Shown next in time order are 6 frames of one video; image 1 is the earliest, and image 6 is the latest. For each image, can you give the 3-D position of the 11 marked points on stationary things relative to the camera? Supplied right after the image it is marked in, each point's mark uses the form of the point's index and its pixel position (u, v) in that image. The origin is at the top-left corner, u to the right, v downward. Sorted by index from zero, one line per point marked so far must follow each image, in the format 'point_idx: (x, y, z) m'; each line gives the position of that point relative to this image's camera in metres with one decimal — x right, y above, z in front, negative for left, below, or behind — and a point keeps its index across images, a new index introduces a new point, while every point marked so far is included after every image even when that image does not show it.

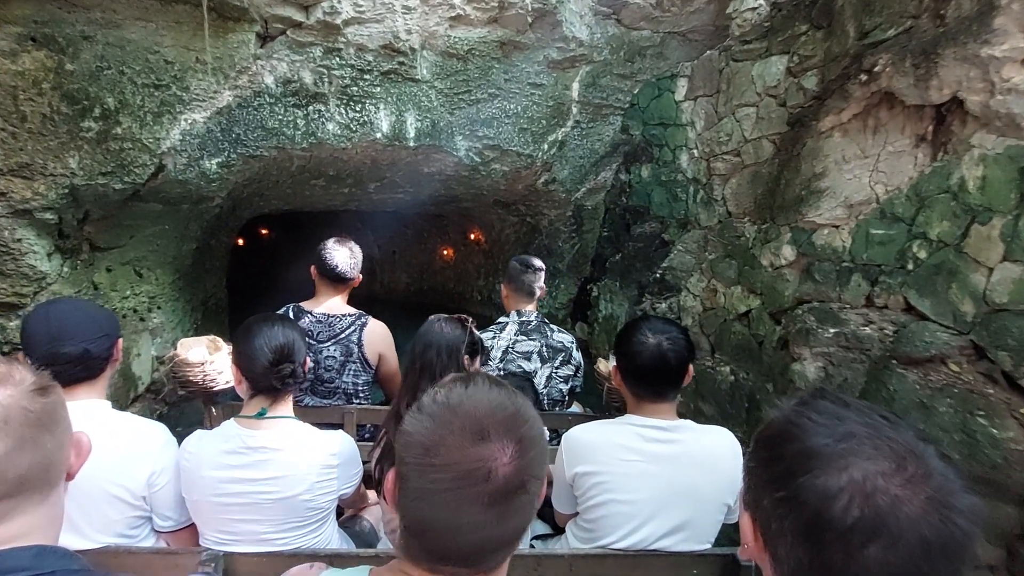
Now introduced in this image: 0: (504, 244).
0: (-0.1, +0.5, +5.4) m
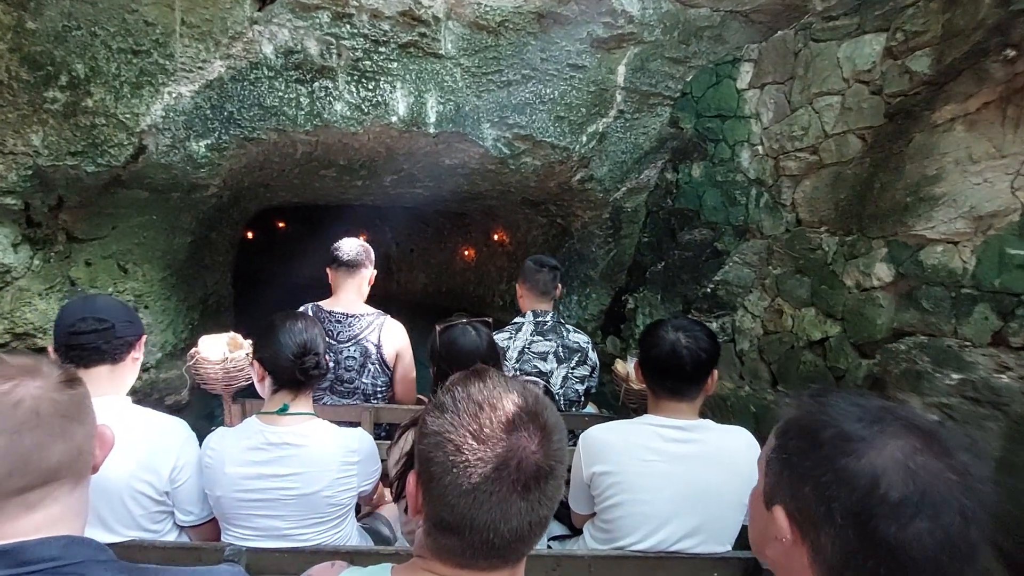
0: (+0.2, +0.4, +4.9) m
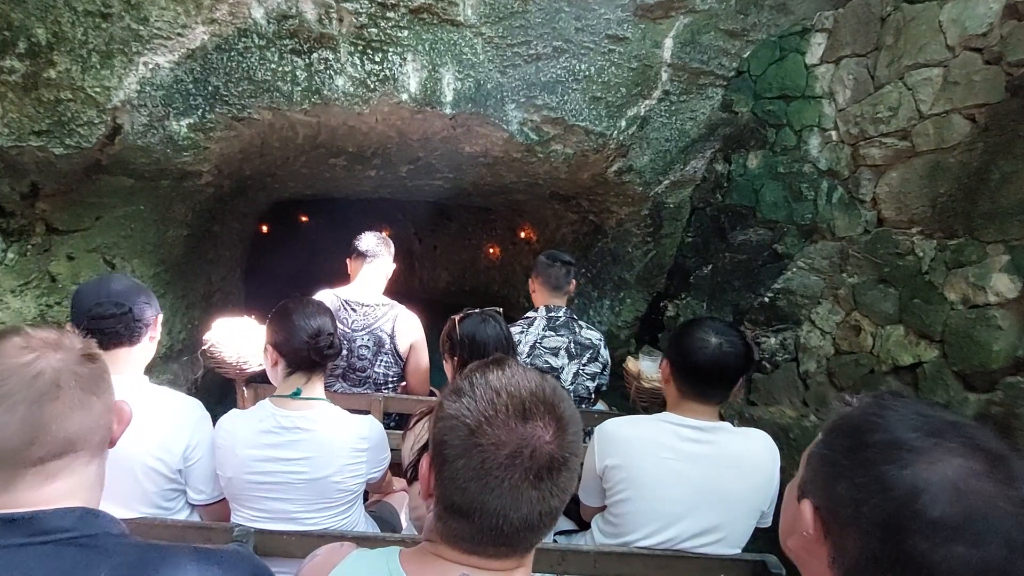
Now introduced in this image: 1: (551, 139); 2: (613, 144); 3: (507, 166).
0: (+0.4, +0.4, +4.5) m
1: (+0.2, +0.8, +3.0) m
2: (+0.6, +0.8, +3.1) m
3: (0.0, +0.8, +3.3) m
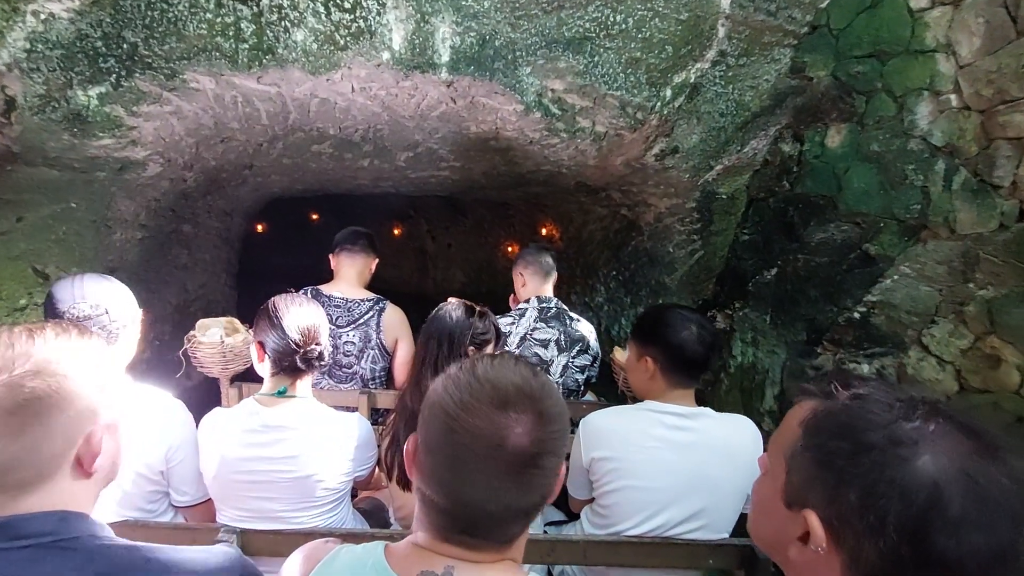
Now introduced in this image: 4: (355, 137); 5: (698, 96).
0: (+0.5, +0.3, +3.9) m
1: (+0.3, +0.8, +2.3) m
2: (+0.7, +0.8, +2.4) m
3: (+0.1, +0.7, +2.7) m
4: (-0.8, +0.8, +2.7) m
5: (+0.9, +0.9, +2.5) m
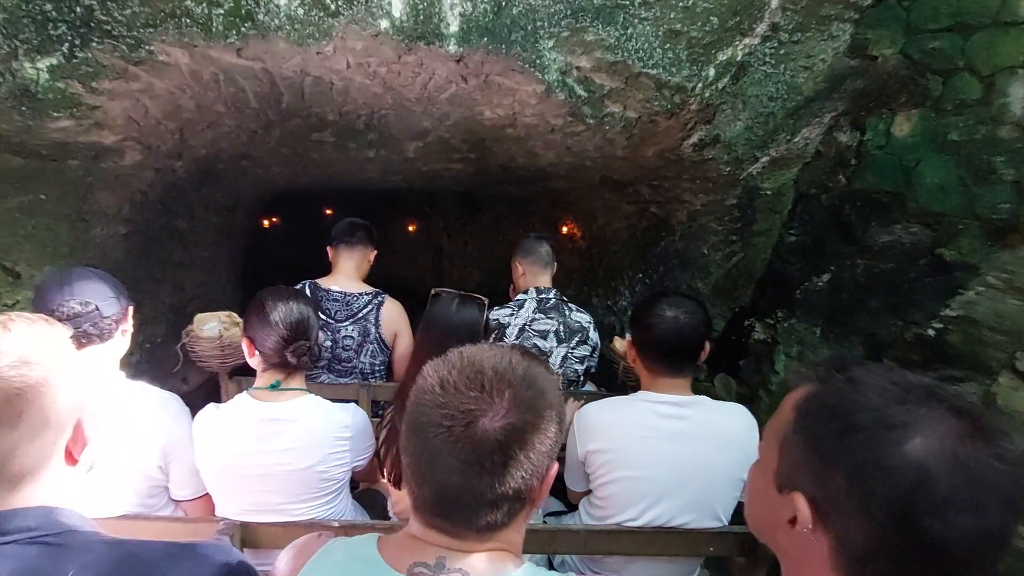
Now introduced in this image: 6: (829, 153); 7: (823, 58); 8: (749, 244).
0: (+0.7, +0.3, +3.6) m
1: (+0.4, +0.8, +2.1) m
2: (+0.7, +0.8, +2.1) m
3: (+0.1, +0.7, +2.4) m
4: (-0.7, +0.8, +2.4) m
5: (+1.0, +0.9, +2.2) m
6: (+1.4, +0.6, +2.4) m
7: (+1.3, +1.0, +2.2) m
8: (+1.2, +0.2, +2.6) m
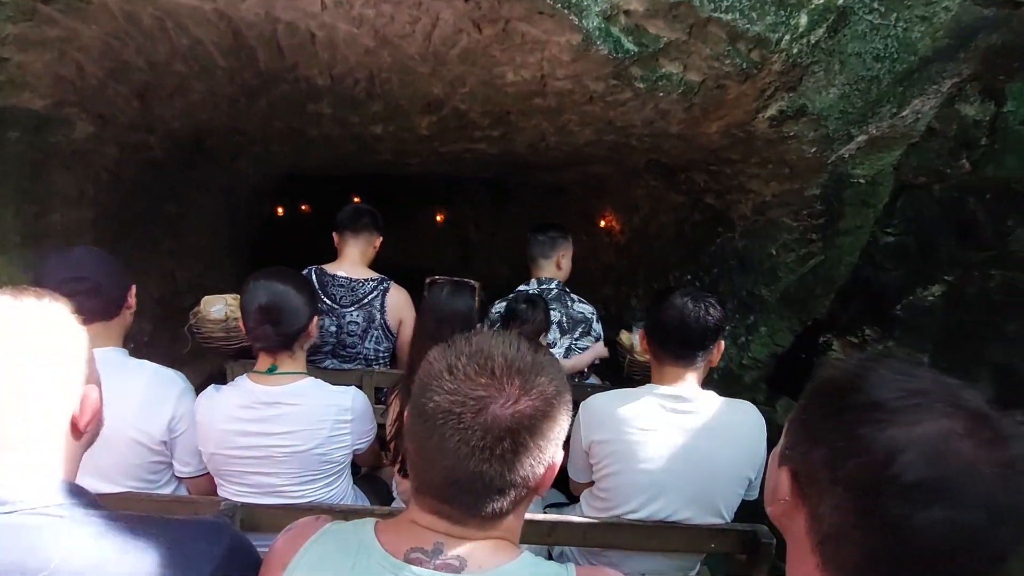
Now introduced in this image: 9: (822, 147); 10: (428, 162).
0: (+0.8, +0.3, +3.1) m
1: (+0.4, +0.7, +1.6) m
2: (+0.8, +0.7, +1.6) m
3: (+0.3, +0.7, +2.0) m
4: (-0.6, +0.8, +2.0) m
5: (+1.1, +0.8, +1.7) m
6: (+1.5, +0.5, +1.8) m
7: (+1.4, +0.9, +1.7) m
8: (+1.3, +0.2, +2.1) m
9: (+1.1, +0.5, +1.9) m
10: (-0.5, +0.8, +3.2) m
